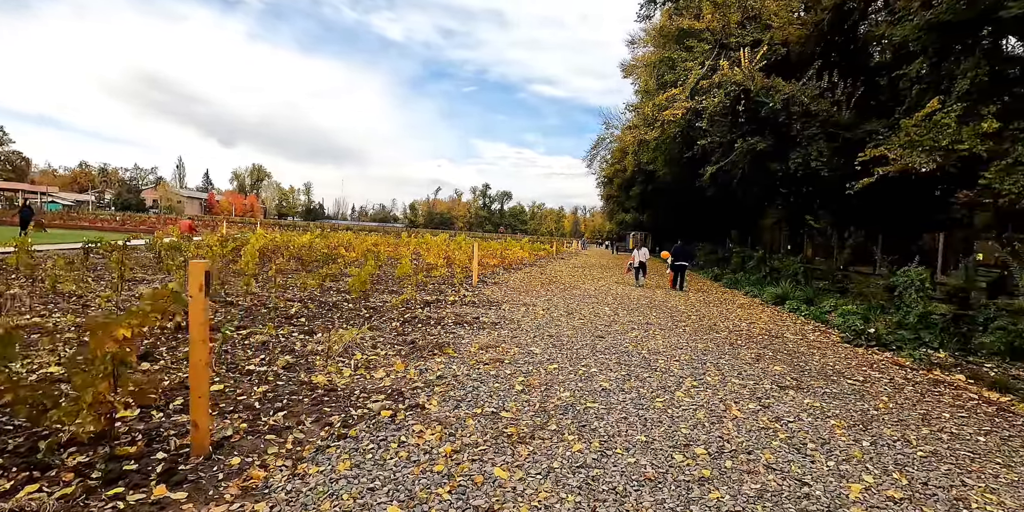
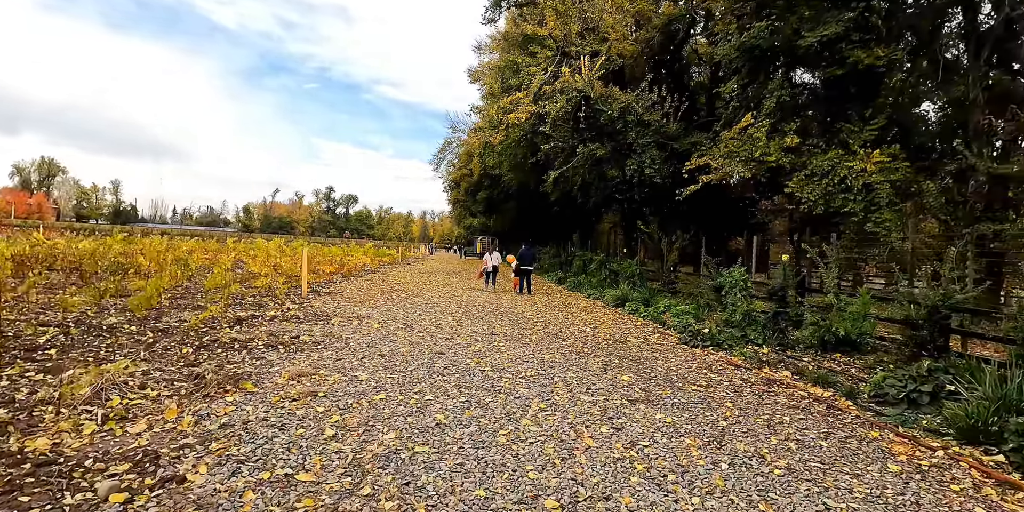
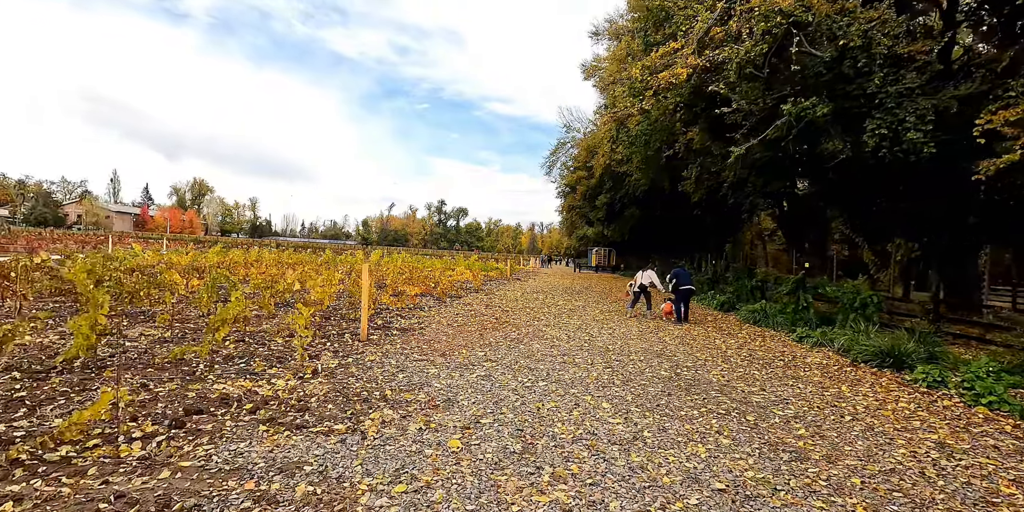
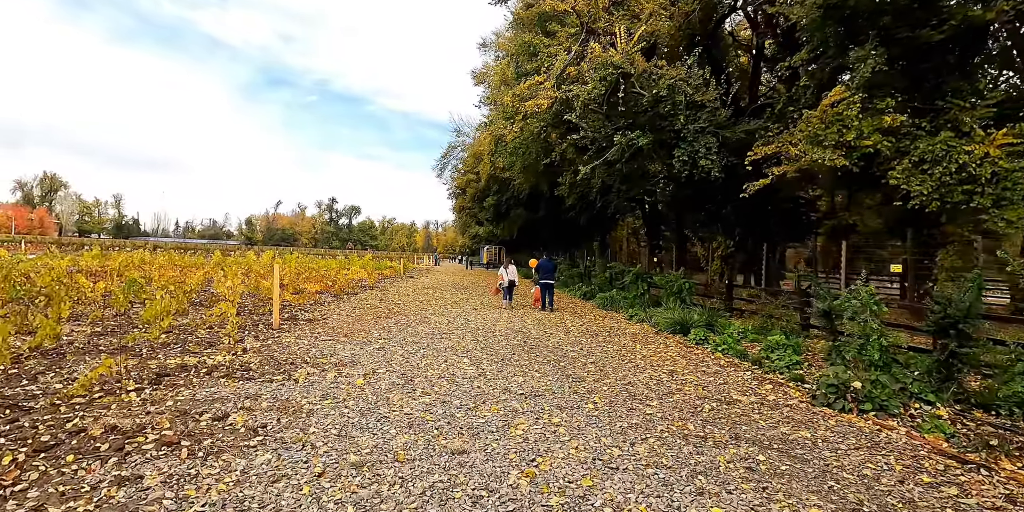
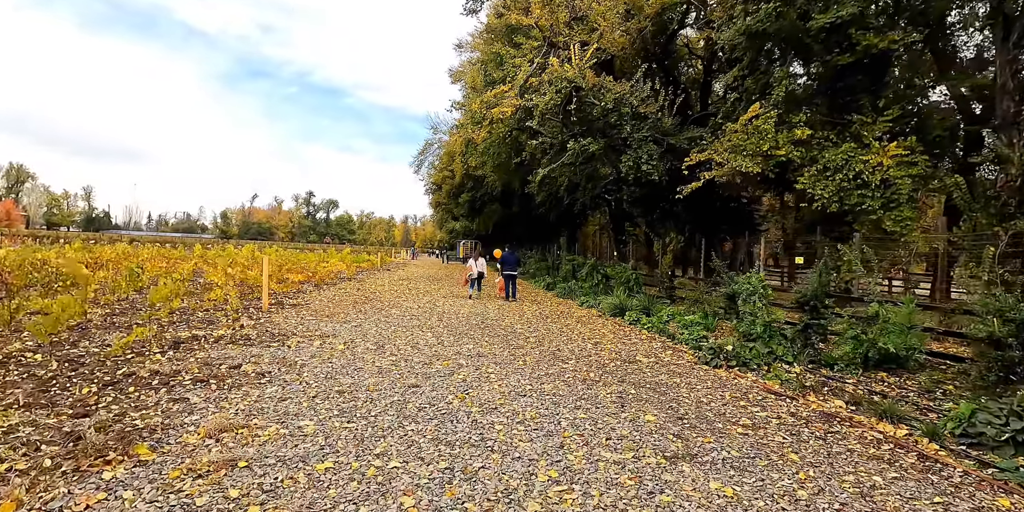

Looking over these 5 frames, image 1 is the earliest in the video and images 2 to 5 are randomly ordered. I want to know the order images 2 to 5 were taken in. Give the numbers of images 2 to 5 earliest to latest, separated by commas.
2, 5, 4, 3
